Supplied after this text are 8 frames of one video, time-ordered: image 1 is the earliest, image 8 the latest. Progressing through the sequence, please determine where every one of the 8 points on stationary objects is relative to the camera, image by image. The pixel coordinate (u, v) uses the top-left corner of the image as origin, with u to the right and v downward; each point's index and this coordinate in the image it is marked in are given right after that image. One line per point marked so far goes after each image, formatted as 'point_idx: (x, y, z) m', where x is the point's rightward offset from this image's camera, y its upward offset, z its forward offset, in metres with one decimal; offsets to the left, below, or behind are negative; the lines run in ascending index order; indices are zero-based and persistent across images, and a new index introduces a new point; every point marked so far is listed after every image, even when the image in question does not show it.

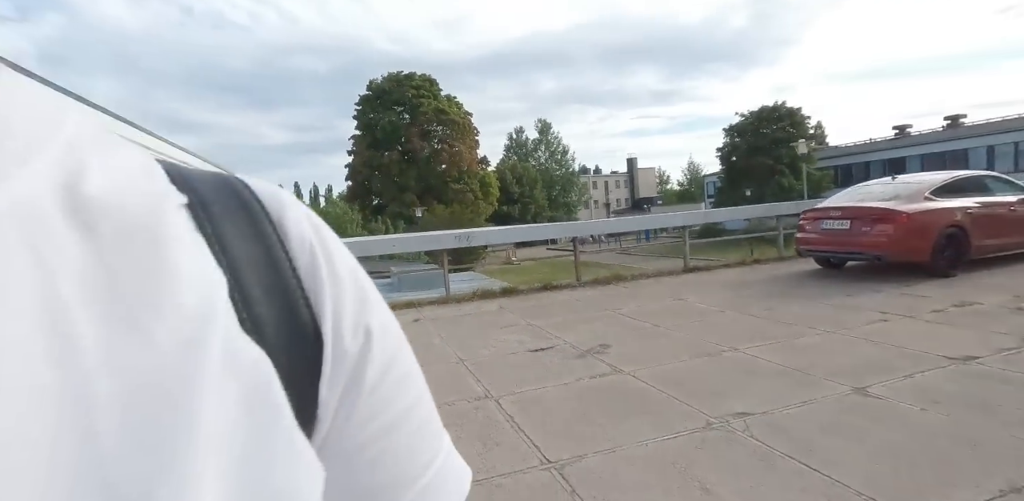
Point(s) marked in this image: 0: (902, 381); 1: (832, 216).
0: (+2.9, -1.0, +3.4) m
1: (+5.3, +0.6, +8.1) m
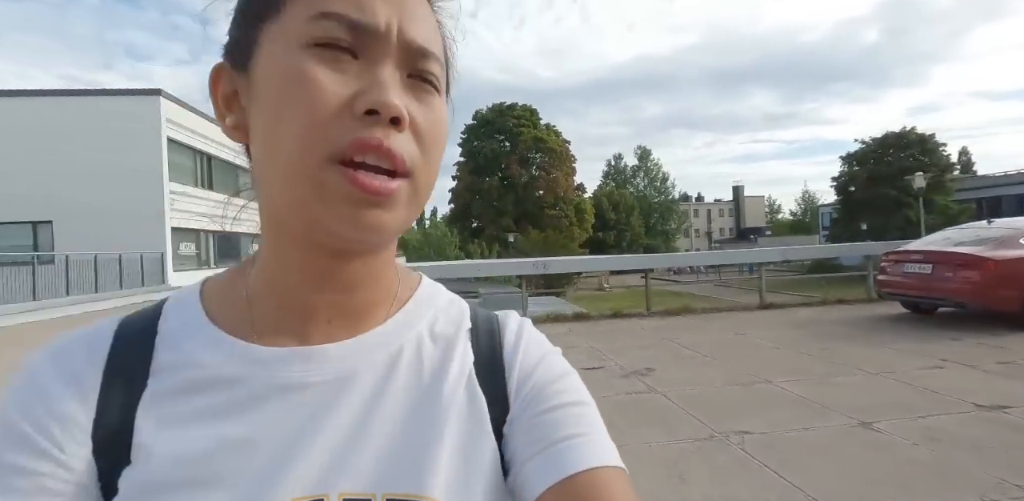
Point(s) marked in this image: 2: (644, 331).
0: (+3.2, -1.4, +3.7) m
1: (+6.6, -0.1, +7.8) m
2: (+2.4, -1.4, +8.0) m
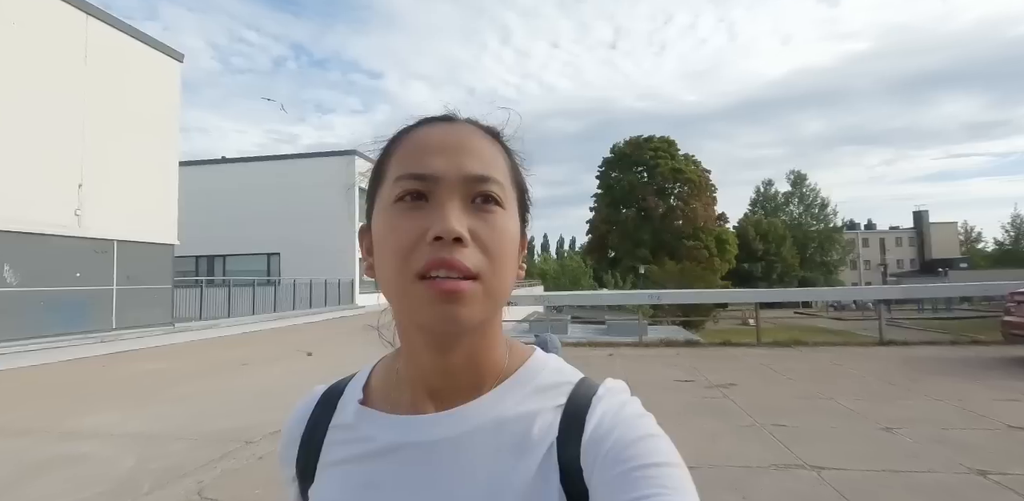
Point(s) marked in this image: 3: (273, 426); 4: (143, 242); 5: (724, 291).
0: (+4.2, -1.7, +4.5) m
1: (+8.6, -0.8, +7.5) m
2: (+4.5, -2.0, +8.9) m
3: (-2.5, -1.8, +4.9) m
4: (-9.1, +0.2, +11.3) m
5: (+5.5, -1.1, +11.9) m
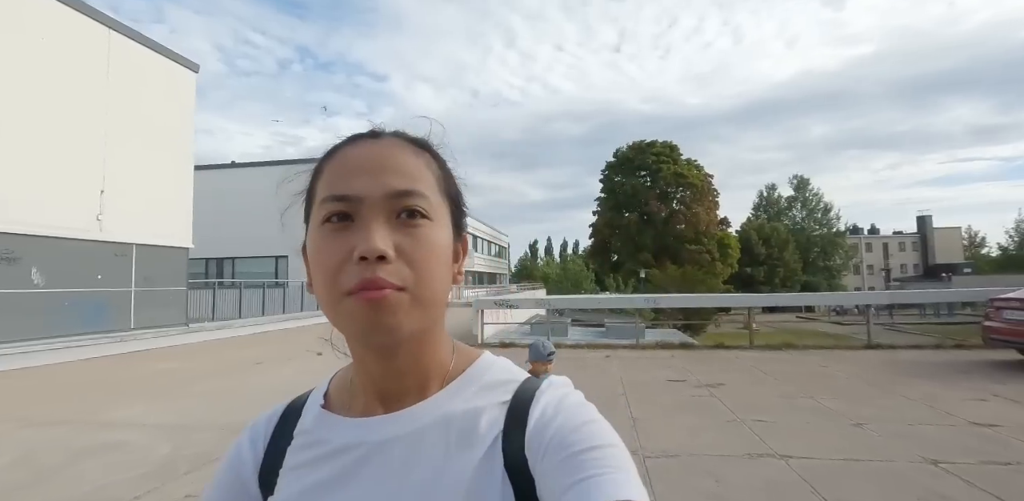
0: (+4.2, -1.9, +4.9) m
1: (+8.6, -0.9, +7.9) m
2: (+4.6, -2.2, +9.2) m
3: (-2.5, -1.9, +5.3) m
4: (-9.1, +0.1, +11.8) m
5: (+5.5, -1.2, +12.3) m
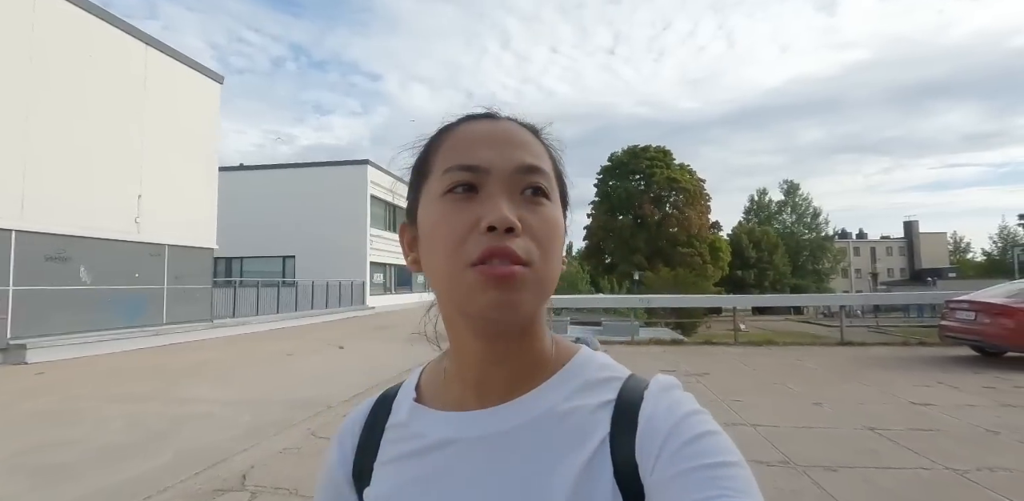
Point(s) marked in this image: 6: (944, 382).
0: (+4.4, -2.0, +5.9) m
1: (+8.8, -1.1, +8.9) m
2: (+4.7, -2.3, +10.2) m
3: (-2.3, -2.0, +6.3) m
4: (-8.9, +0.1, +12.6) m
5: (+5.6, -1.4, +13.3) m
6: (+6.7, -2.0, +7.0) m
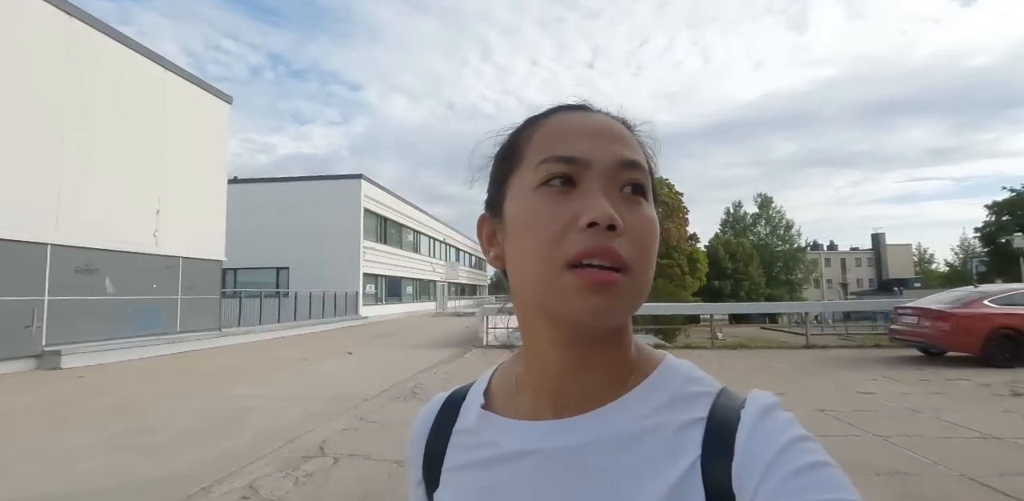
0: (+4.5, -2.2, +7.0) m
1: (+8.8, -1.4, +10.2) m
2: (+4.7, -2.6, +11.3) m
3: (-2.2, -2.2, +7.1) m
4: (-9.0, -0.2, +13.2) m
5: (+5.5, -1.7, +14.5) m
6: (+6.8, -2.3, +8.2) m
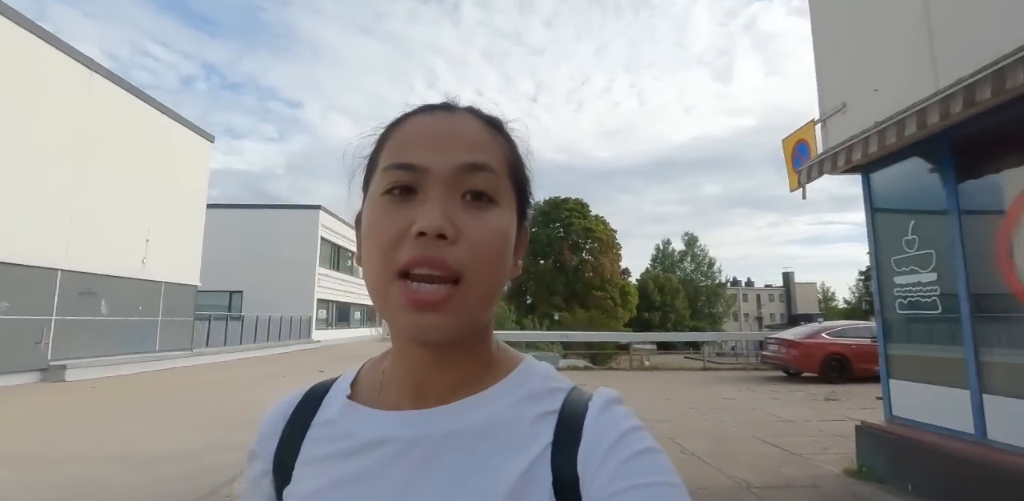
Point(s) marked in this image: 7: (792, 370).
0: (+3.8, -3.1, +9.6) m
1: (+7.6, -2.6, +13.4) m
2: (+3.4, -3.8, +14.0) m
3: (-2.9, -2.9, +8.9) m
4: (-10.4, -1.0, +14.2) m
5: (+3.8, -3.1, +17.2) m
6: (+5.8, -3.4, +11.1) m
7: (+7.9, -3.4, +13.0) m
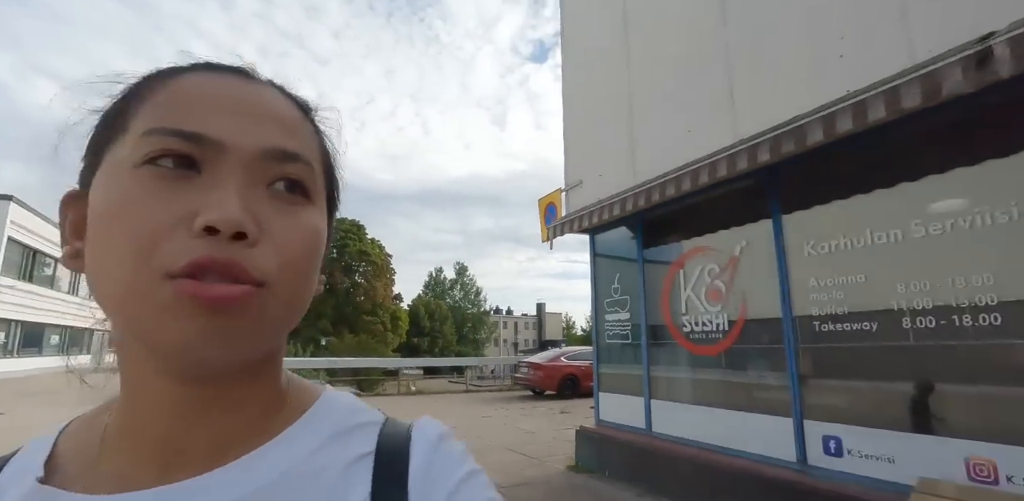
0: (-1.3, -3.8, +10.5) m
1: (+0.5, -3.9, +15.6) m
2: (-3.6, -4.6, +14.1) m
3: (-6.8, -3.0, +6.9) m
4: (-15.8, -0.6, +8.3) m
5: (-4.7, -4.1, +17.2) m
6: (-0.2, -4.3, +12.7) m
7: (+0.9, -4.6, +15.3) m
